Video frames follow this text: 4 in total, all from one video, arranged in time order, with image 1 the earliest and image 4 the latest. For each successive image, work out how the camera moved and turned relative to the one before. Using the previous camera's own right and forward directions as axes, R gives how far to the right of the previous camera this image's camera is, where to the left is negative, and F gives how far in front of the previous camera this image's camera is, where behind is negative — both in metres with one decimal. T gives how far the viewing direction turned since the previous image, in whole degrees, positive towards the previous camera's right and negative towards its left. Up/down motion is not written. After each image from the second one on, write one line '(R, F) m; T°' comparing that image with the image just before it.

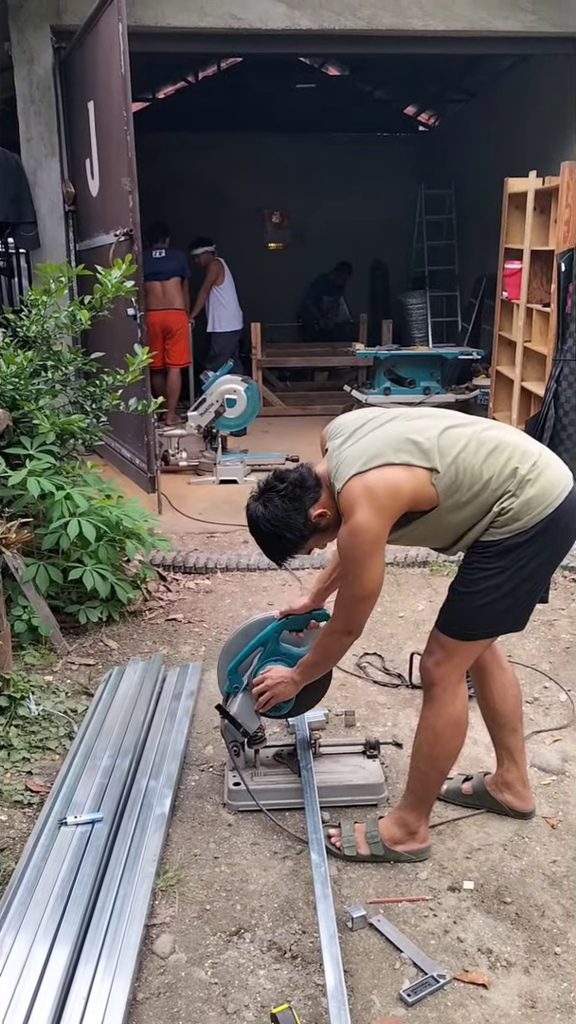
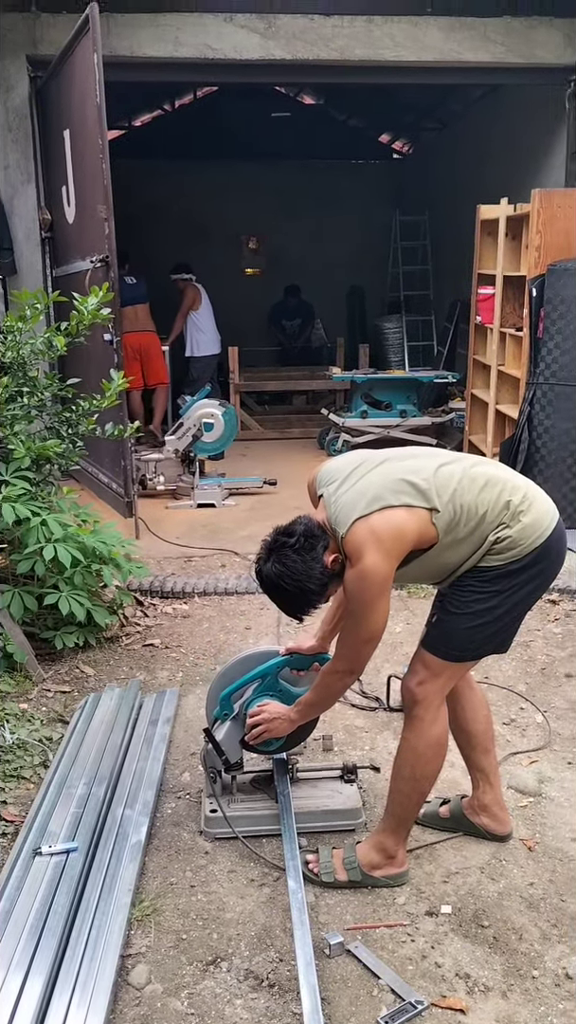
(0.0, 0.0) m; +1°
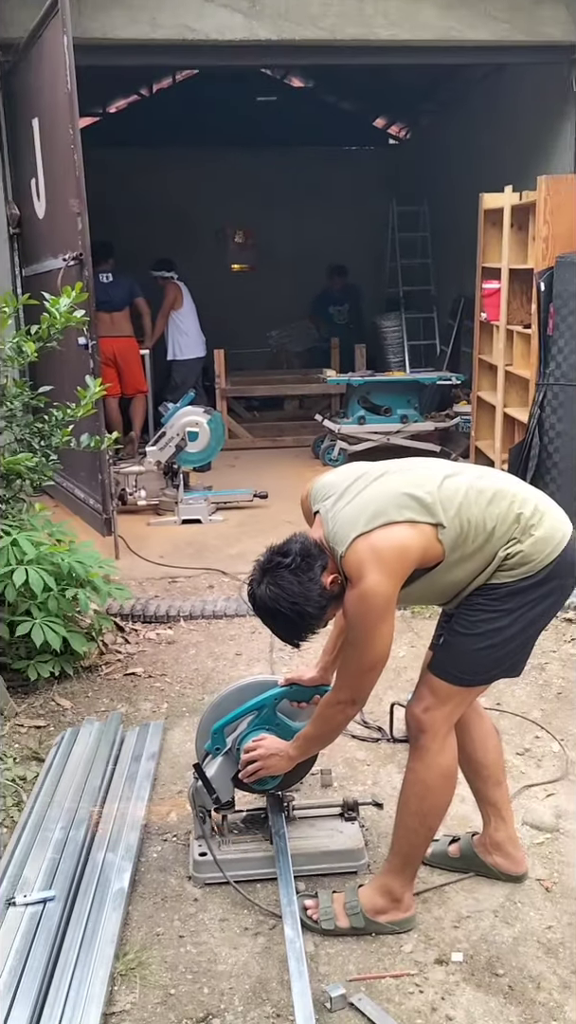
(0.0, +0.2) m; 0°
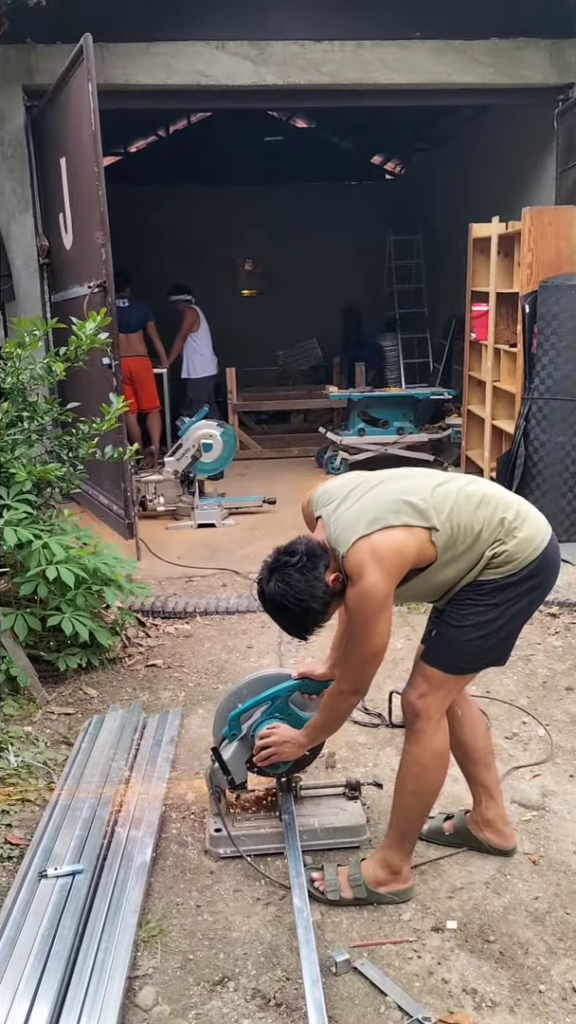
(0.0, -0.2) m; 0°
